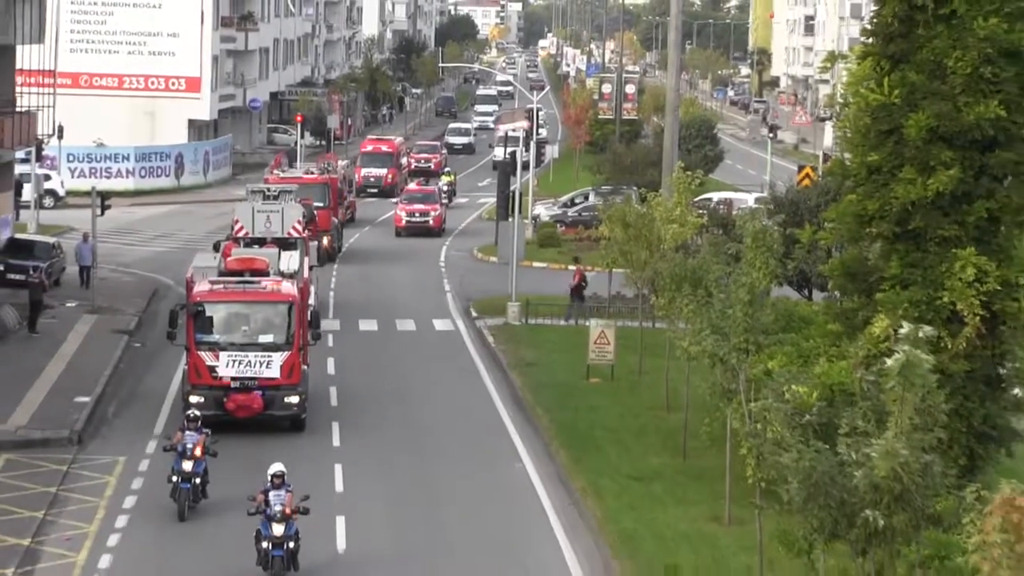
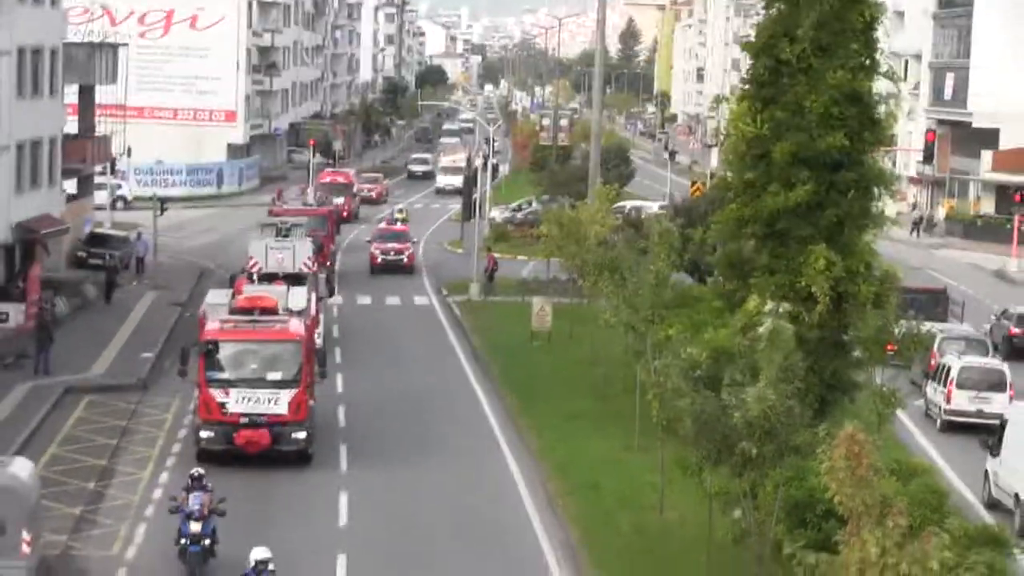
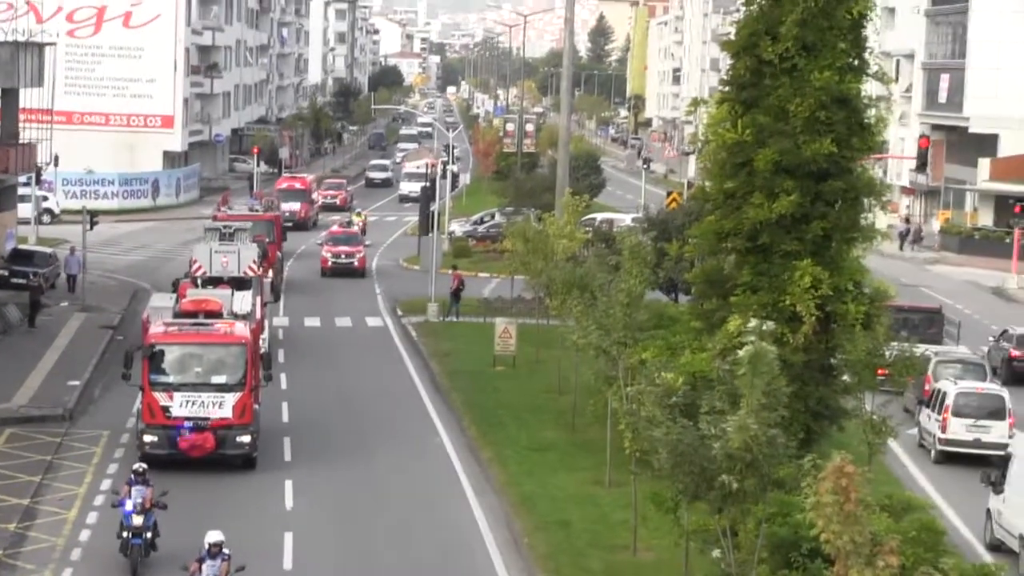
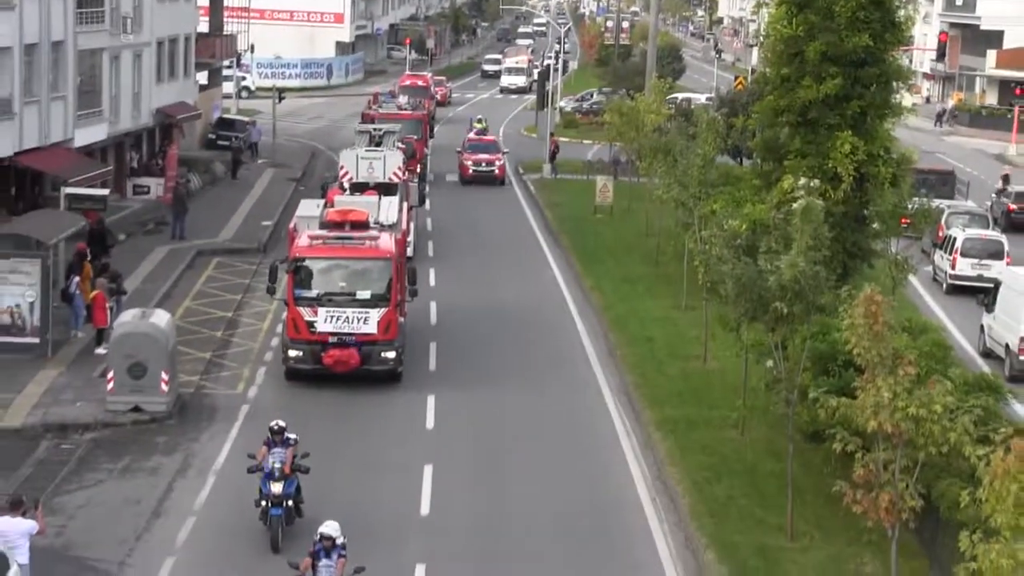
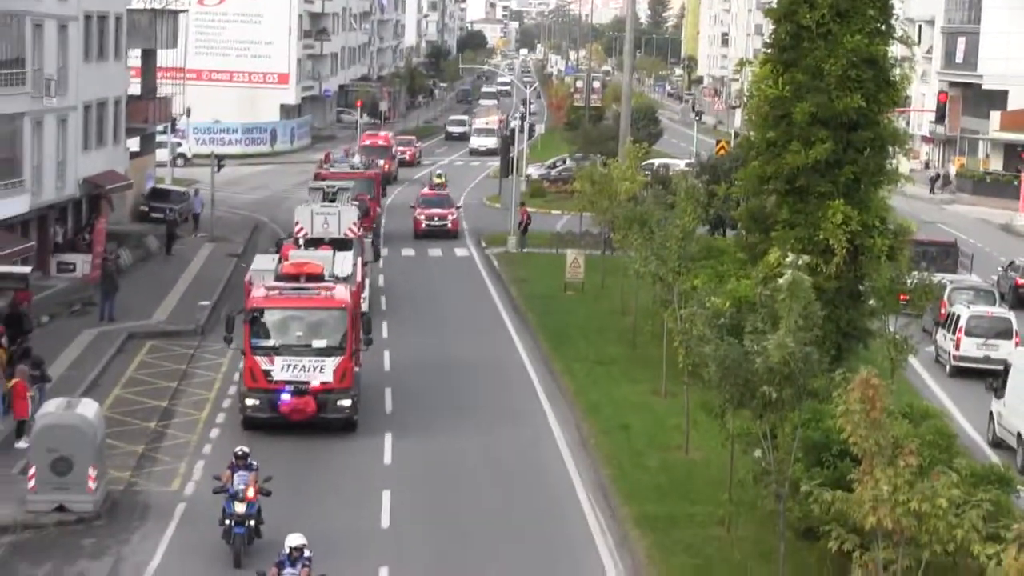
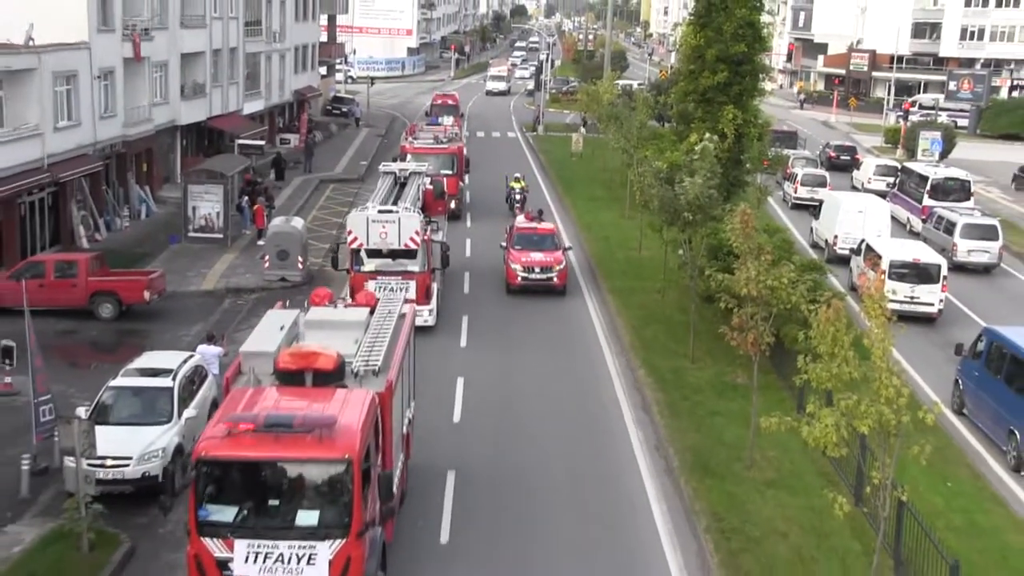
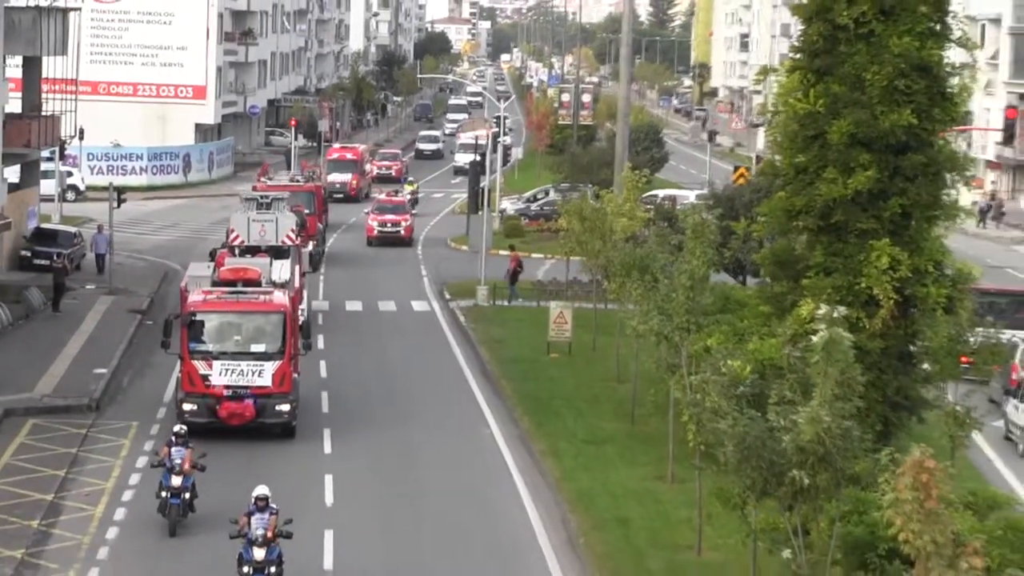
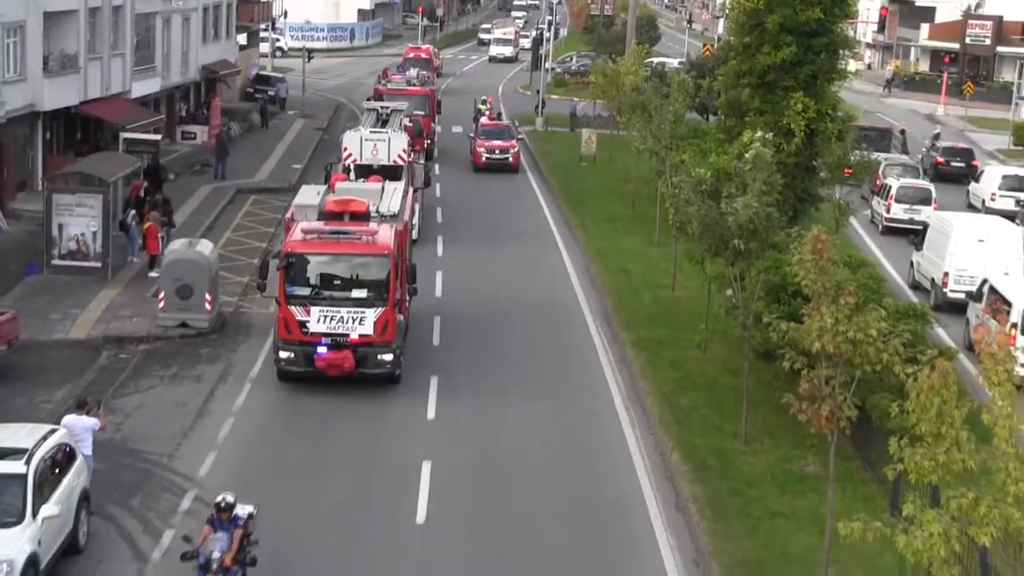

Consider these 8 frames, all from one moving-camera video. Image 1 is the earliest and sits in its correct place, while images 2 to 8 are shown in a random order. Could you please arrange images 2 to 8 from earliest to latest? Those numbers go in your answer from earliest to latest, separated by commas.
7, 3, 2, 5, 4, 8, 6
